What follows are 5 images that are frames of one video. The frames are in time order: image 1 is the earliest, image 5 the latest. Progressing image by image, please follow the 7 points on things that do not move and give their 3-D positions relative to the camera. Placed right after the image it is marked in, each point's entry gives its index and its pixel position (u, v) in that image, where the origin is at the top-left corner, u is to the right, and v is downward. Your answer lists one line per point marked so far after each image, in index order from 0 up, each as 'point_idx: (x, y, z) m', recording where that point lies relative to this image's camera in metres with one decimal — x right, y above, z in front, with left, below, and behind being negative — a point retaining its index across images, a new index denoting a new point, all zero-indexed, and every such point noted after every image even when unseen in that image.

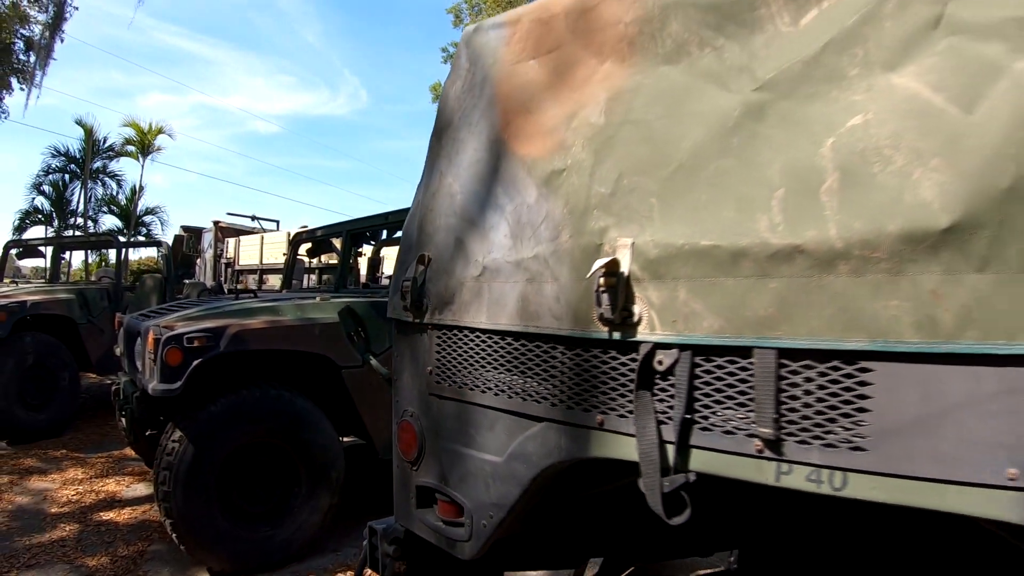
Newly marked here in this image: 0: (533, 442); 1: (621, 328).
0: (0.0, -0.2, +1.1) m
1: (+0.1, 0.0, +1.0) m
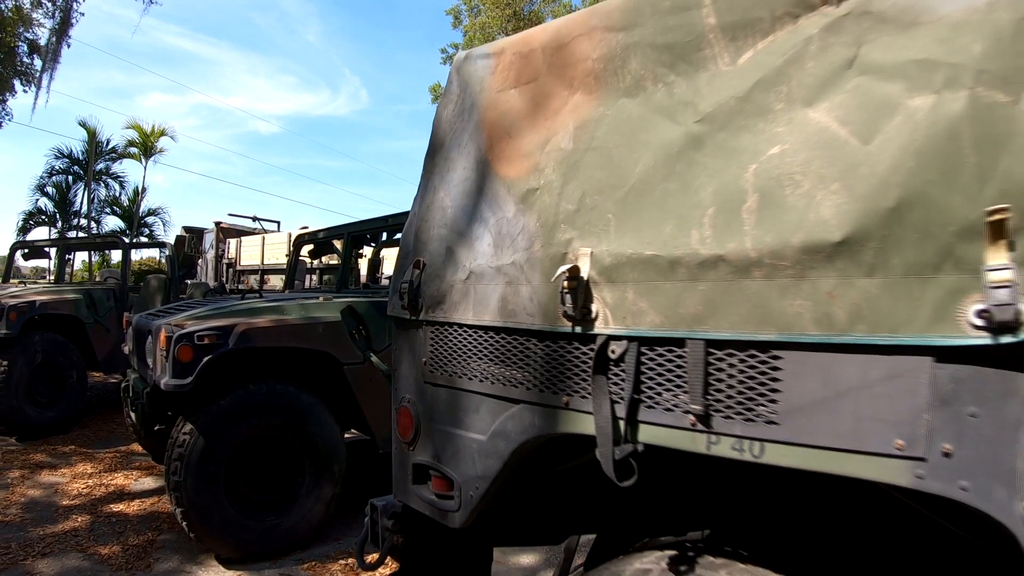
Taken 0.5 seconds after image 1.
0: (0.0, -0.2, +1.3) m
1: (+0.1, 0.0, +1.2) m
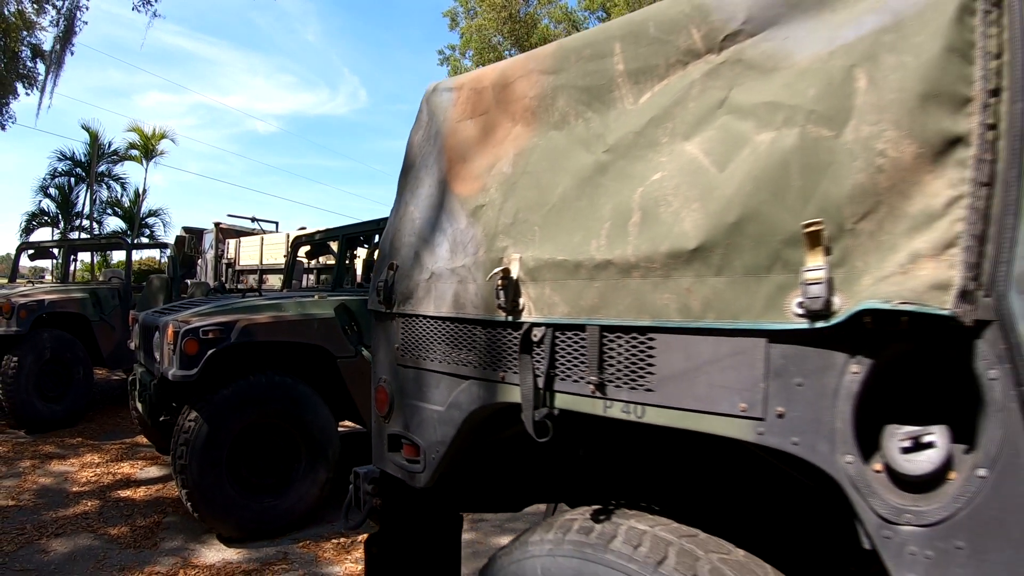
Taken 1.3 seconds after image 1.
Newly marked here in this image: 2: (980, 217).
0: (-0.1, -0.2, +1.5) m
1: (0.0, 0.0, +1.4) m
2: (+0.5, +0.1, +0.9) m
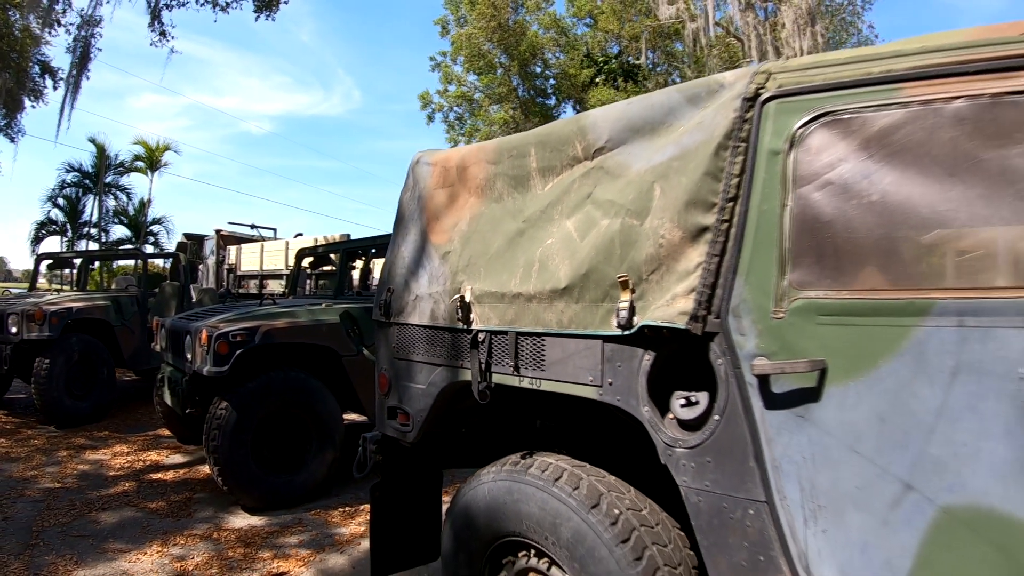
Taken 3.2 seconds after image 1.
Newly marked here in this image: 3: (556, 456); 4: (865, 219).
0: (-0.2, -0.3, +2.3) m
1: (-0.1, -0.1, +2.2) m
2: (+0.4, 0.0, +1.7) m
3: (+0.1, -0.5, +2.3) m
4: (+0.7, +0.1, +1.6) m
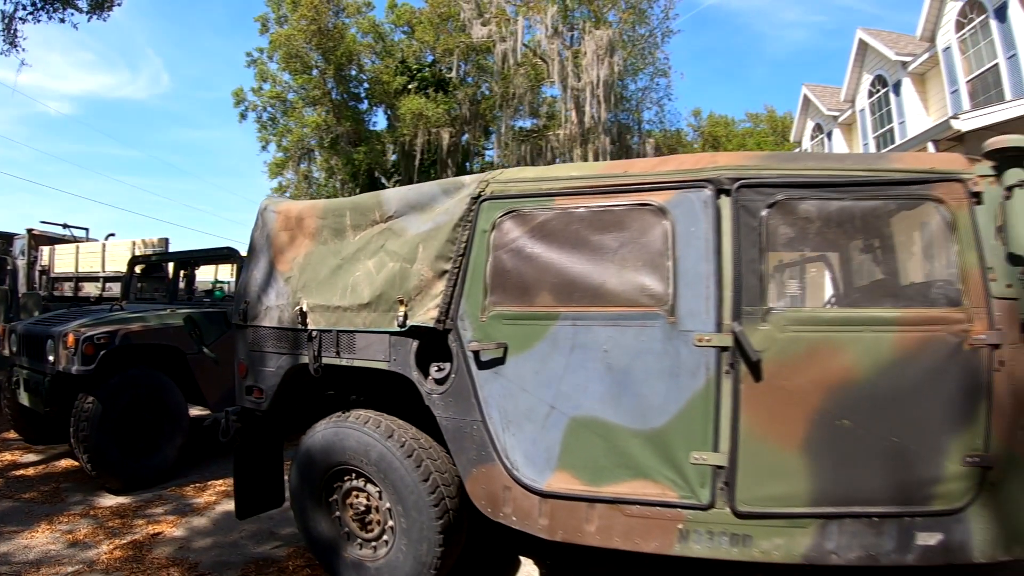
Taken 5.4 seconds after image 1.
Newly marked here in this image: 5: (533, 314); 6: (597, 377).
0: (-1.0, -0.3, +3.5) m
1: (-0.9, -0.2, +3.4) m
2: (-0.2, 0.0, +3.1) m
3: (-0.6, -0.5, +3.5) m
4: (+0.1, +0.1, +3.0) m
5: (+0.1, -0.1, +2.9) m
6: (+0.3, -0.3, +2.8) m
